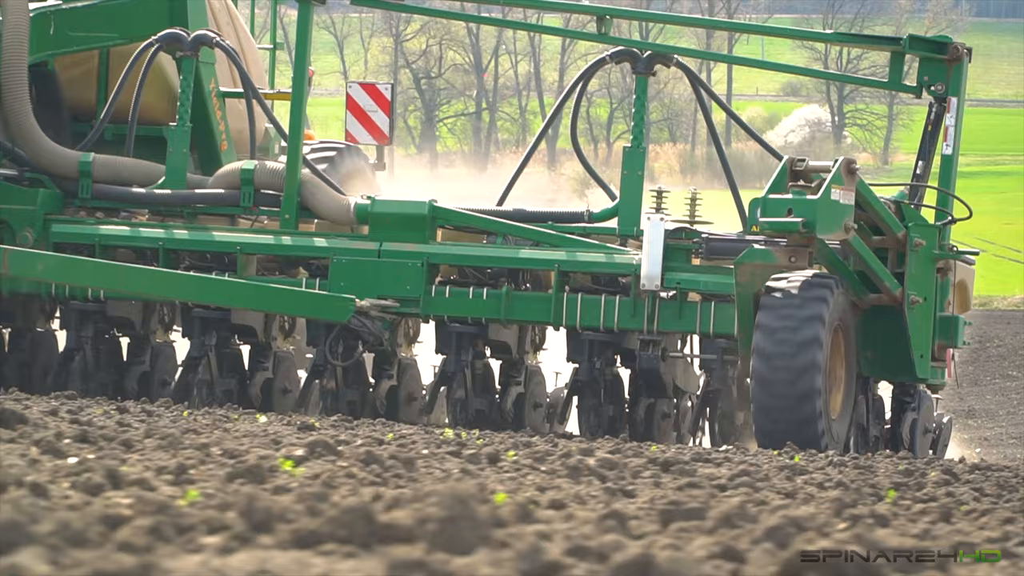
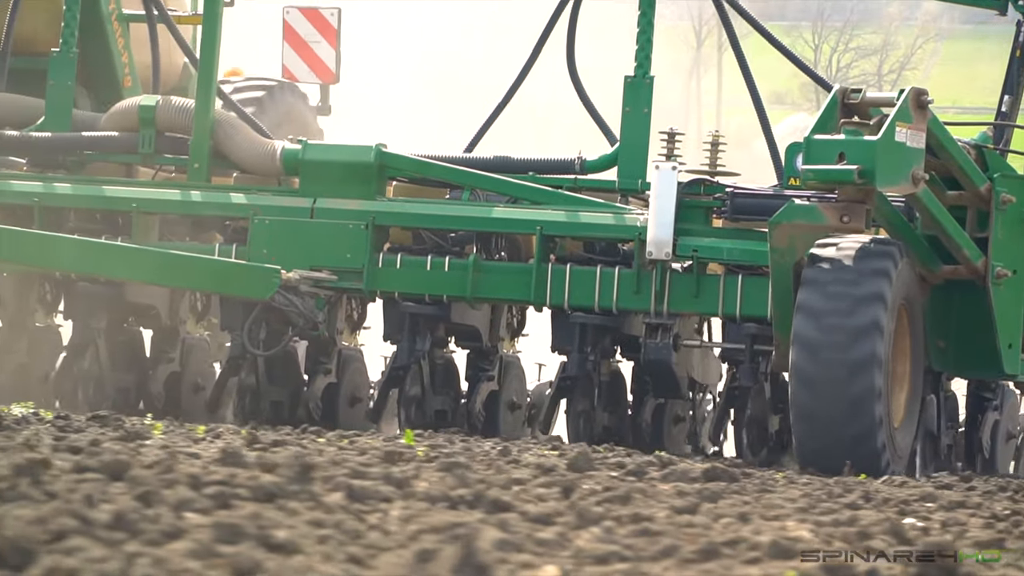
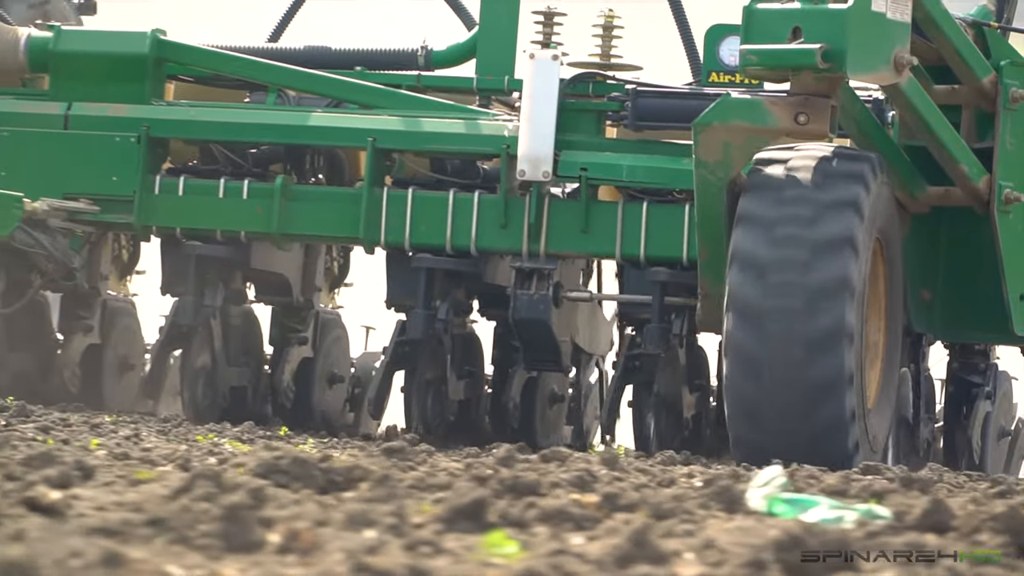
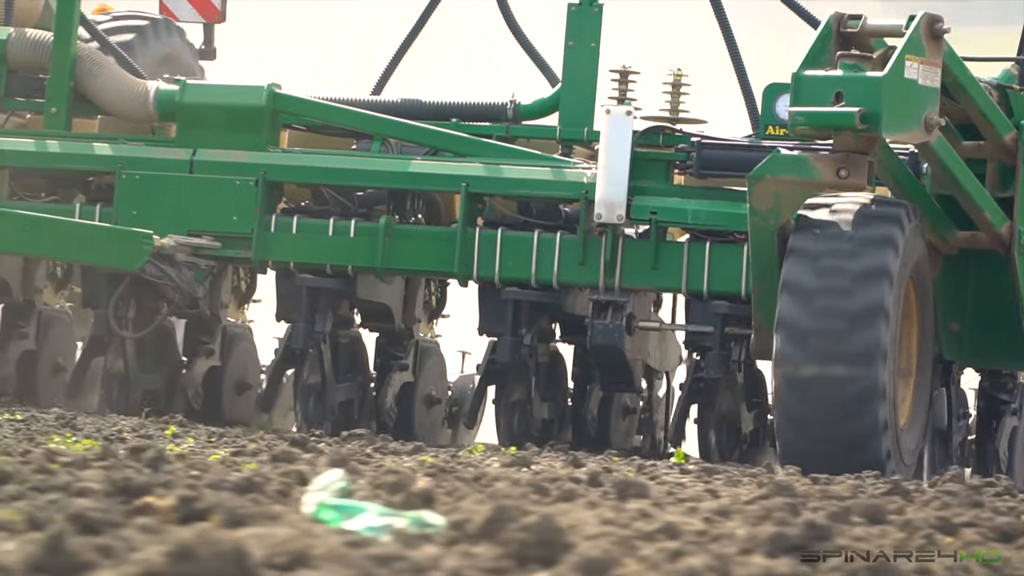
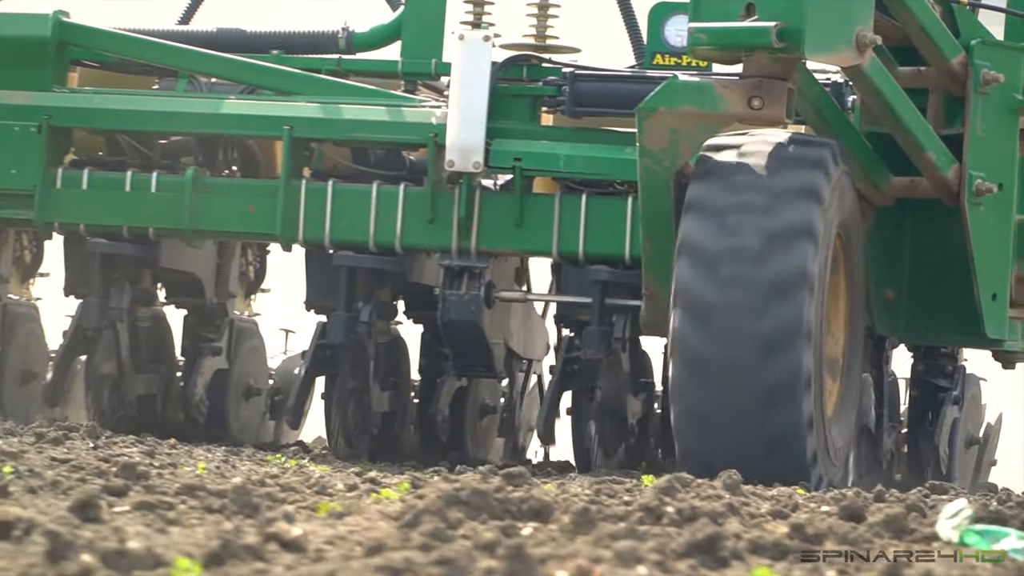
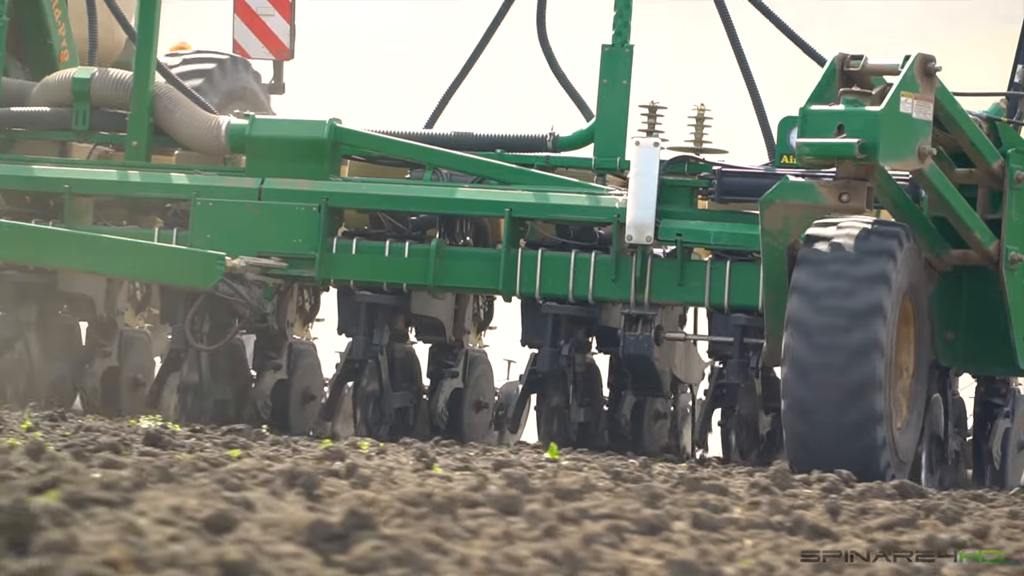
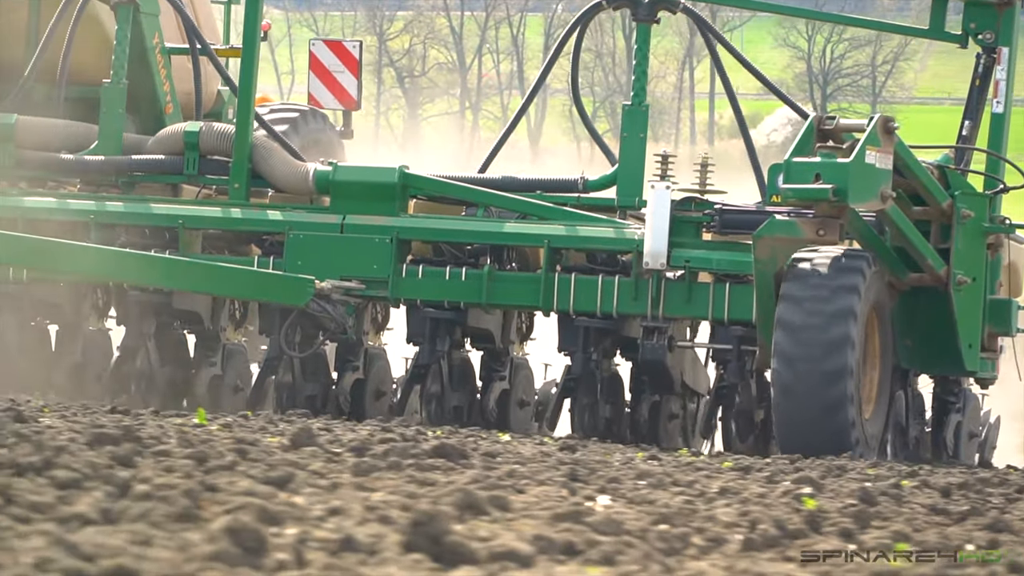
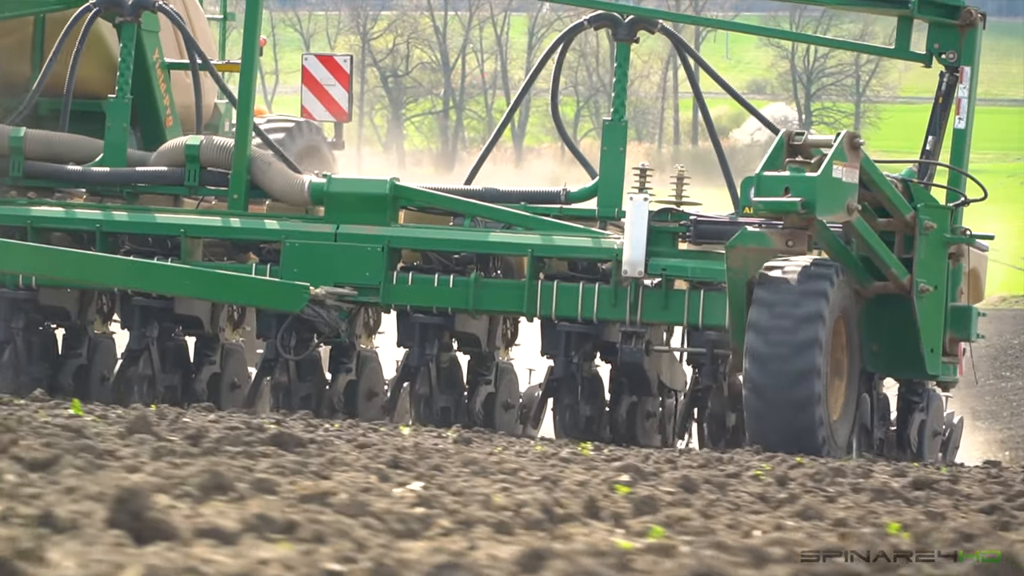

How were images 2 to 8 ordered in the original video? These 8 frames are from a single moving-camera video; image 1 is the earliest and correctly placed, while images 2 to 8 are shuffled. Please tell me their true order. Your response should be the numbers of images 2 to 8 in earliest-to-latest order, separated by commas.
8, 7, 2, 6, 4, 3, 5
